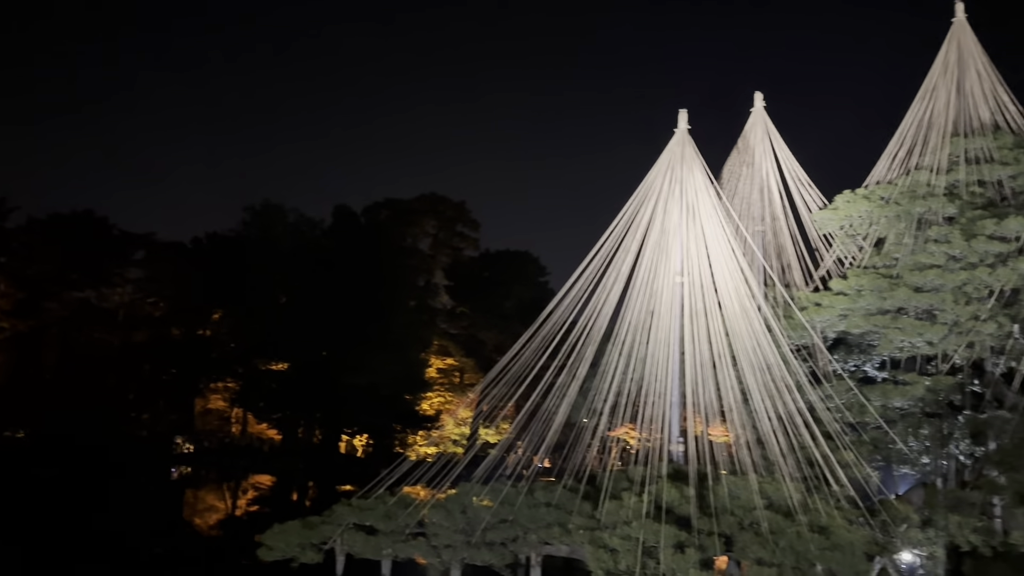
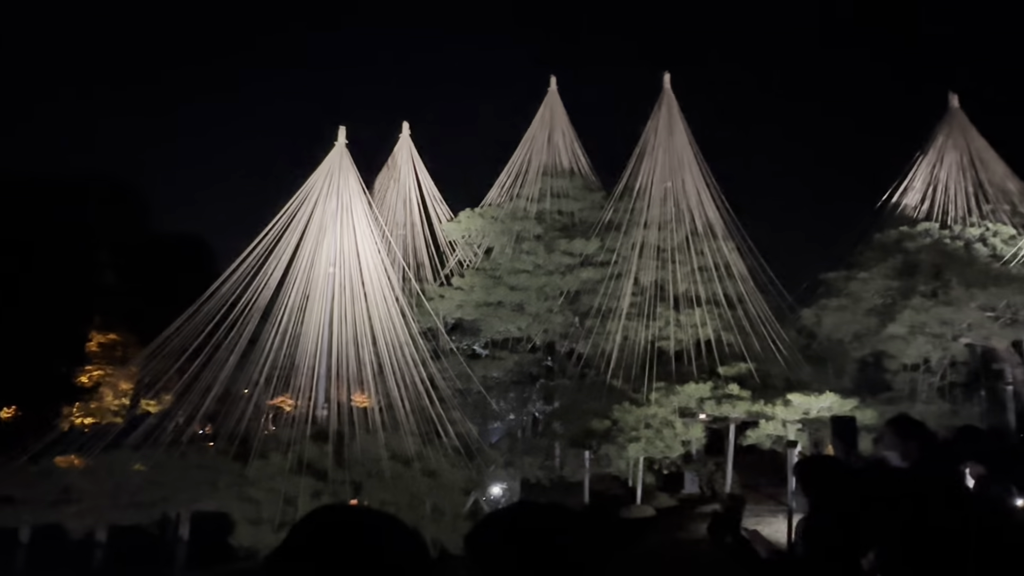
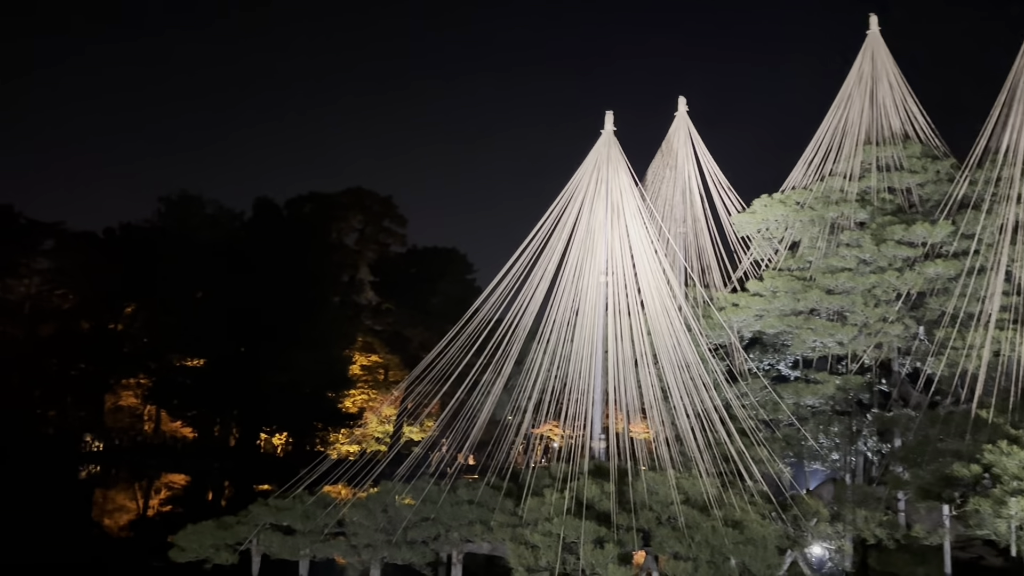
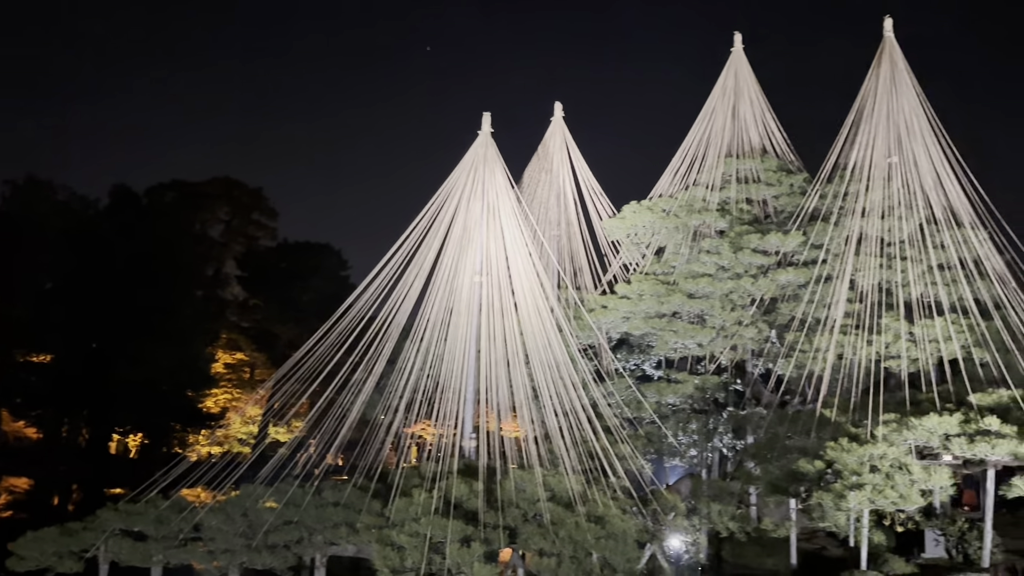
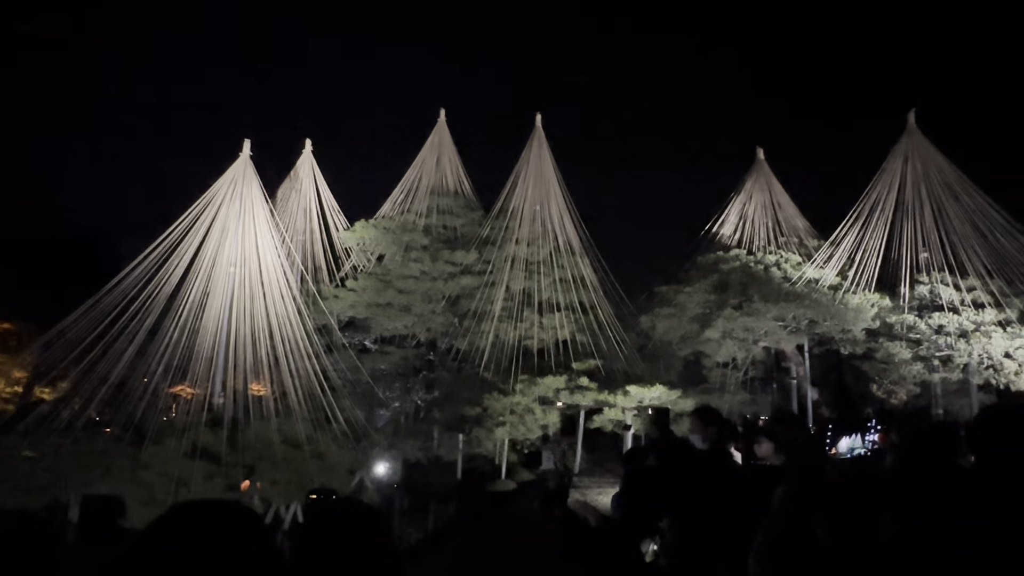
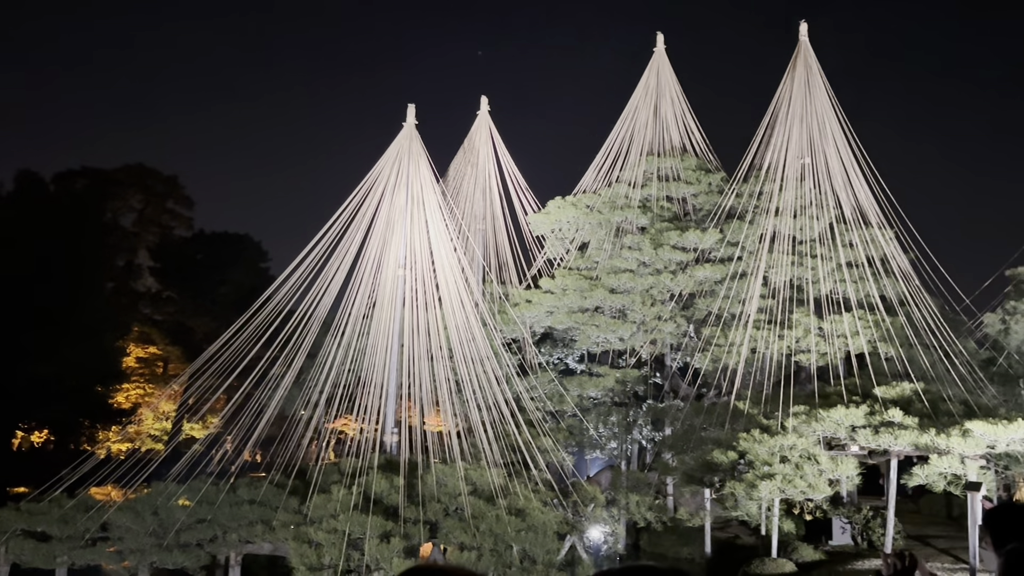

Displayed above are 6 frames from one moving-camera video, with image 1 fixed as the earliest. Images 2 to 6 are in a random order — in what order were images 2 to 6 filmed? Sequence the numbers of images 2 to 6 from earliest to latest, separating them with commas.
3, 4, 6, 2, 5
